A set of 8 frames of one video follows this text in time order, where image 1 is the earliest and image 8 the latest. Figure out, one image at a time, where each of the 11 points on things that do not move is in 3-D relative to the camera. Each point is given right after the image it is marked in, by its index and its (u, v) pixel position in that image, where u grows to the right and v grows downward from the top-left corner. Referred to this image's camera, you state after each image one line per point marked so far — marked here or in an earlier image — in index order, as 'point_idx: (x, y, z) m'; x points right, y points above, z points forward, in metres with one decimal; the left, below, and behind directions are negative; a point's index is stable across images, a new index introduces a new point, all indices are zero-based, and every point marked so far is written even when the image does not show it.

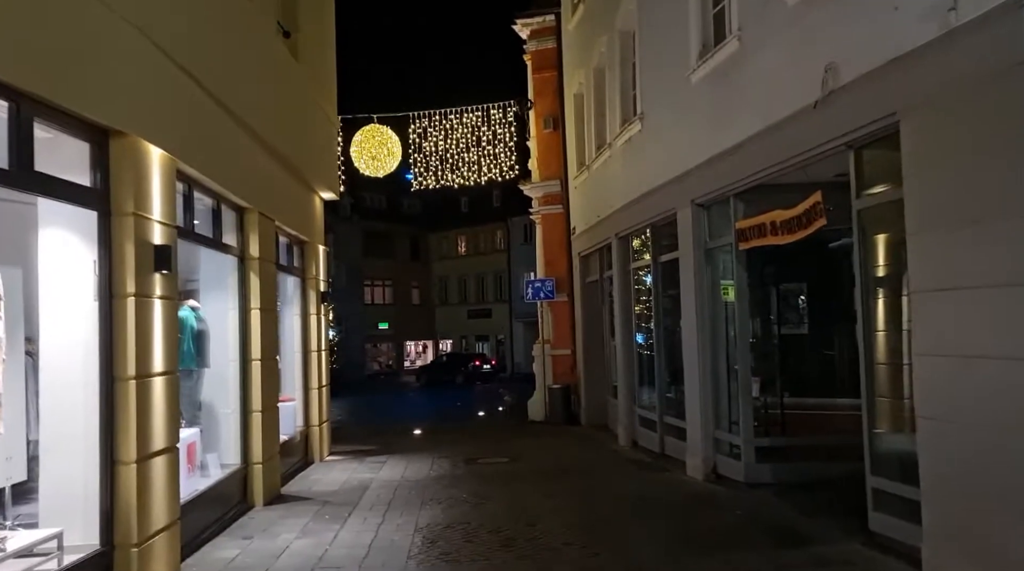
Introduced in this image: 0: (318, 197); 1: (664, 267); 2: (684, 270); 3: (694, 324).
0: (-3.0, +1.4, +13.2) m
1: (+2.1, +0.3, +11.9) m
2: (+2.1, +0.2, +10.3) m
3: (+2.1, -0.4, +10.0) m
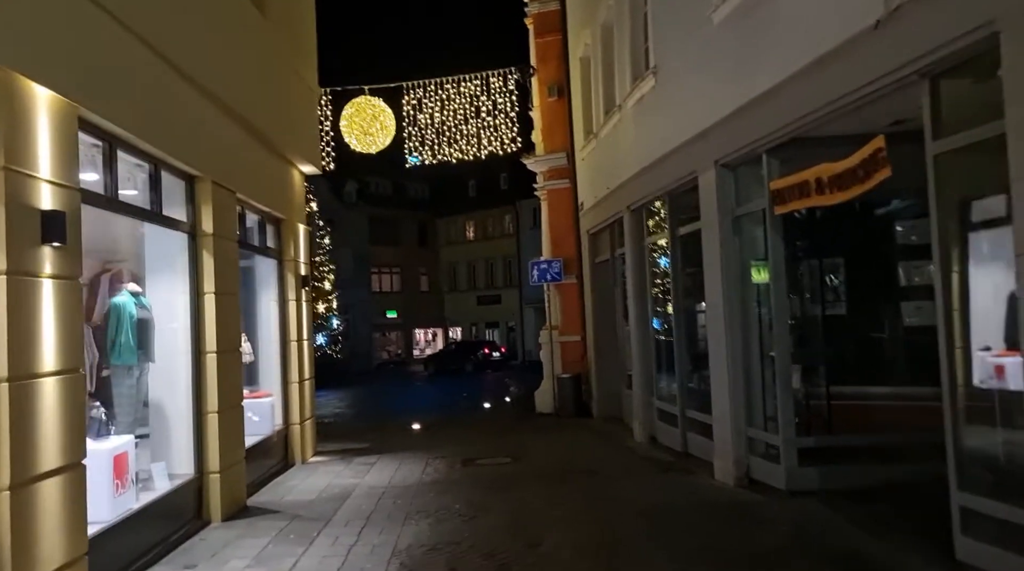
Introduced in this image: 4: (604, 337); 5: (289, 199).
0: (-3.0, +1.6, +12.0) m
1: (+2.1, +0.6, +10.5) m
2: (+2.1, +0.5, +9.0) m
3: (+2.1, -0.2, +8.7) m
4: (+1.6, -0.9, +15.3) m
5: (-3.0, +1.2, +11.5) m
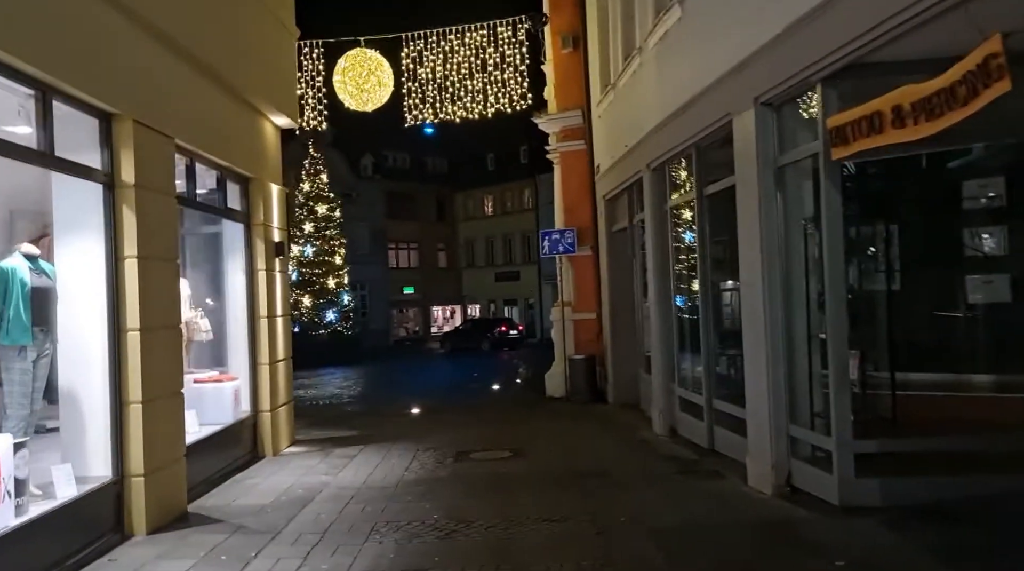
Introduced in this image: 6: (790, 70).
0: (-3.0, +2.0, +10.5) m
1: (+2.1, +0.9, +9.0) m
2: (+2.0, +0.7, +7.4) m
3: (+2.1, +0.1, +7.1) m
4: (+1.7, -0.5, +13.7) m
5: (-3.0, +1.6, +10.1) m
6: (+2.1, +1.6, +6.4) m
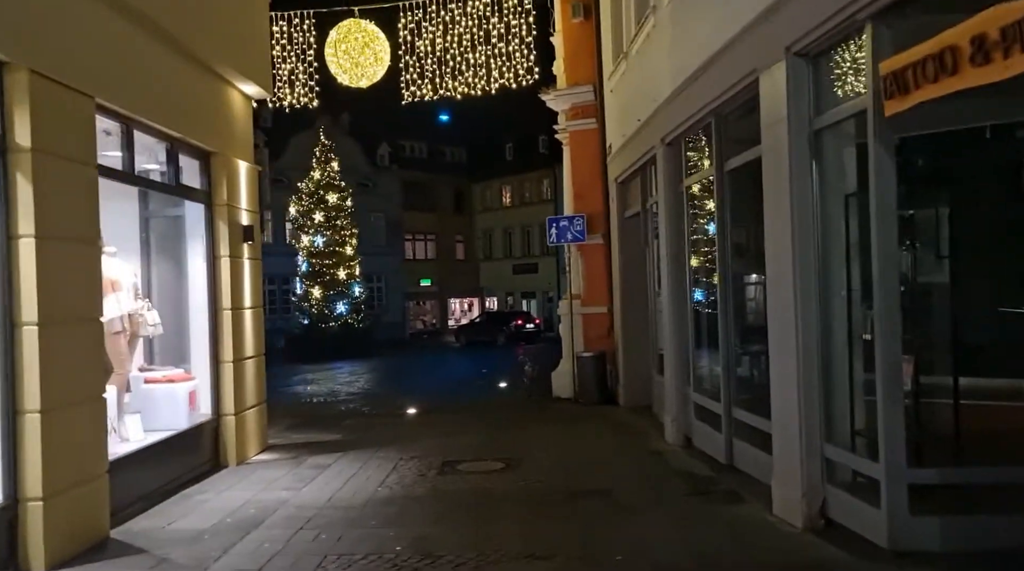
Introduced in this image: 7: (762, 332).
0: (-3.0, +2.1, +9.4) m
1: (+2.0, +1.0, +7.8) m
2: (+1.9, +0.8, +6.2) m
3: (+1.9, +0.2, +5.9) m
4: (+1.8, -0.3, +12.5) m
5: (-3.0, +1.7, +9.0) m
6: (+1.9, +1.7, +5.1) m
7: (+2.1, -0.4, +7.3) m
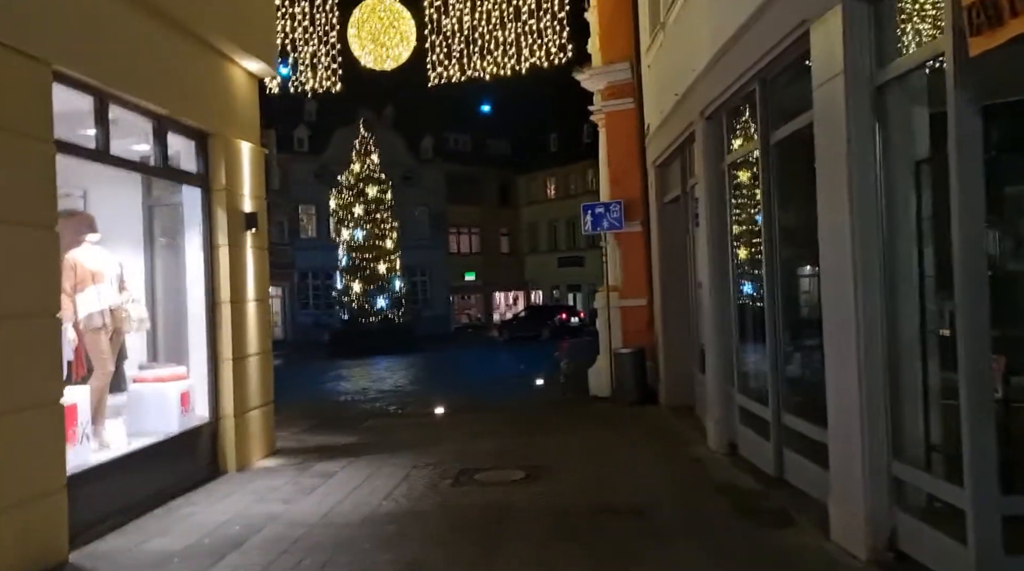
0: (-2.8, +2.2, +8.7) m
1: (+2.2, +1.1, +6.8) m
2: (+1.9, +0.9, +5.2) m
3: (+2.0, +0.2, +5.0) m
4: (+2.2, -0.2, +11.6) m
5: (-2.8, +1.8, +8.3) m
6: (+1.9, +1.7, +4.2) m
7: (+2.3, -0.3, +6.3) m
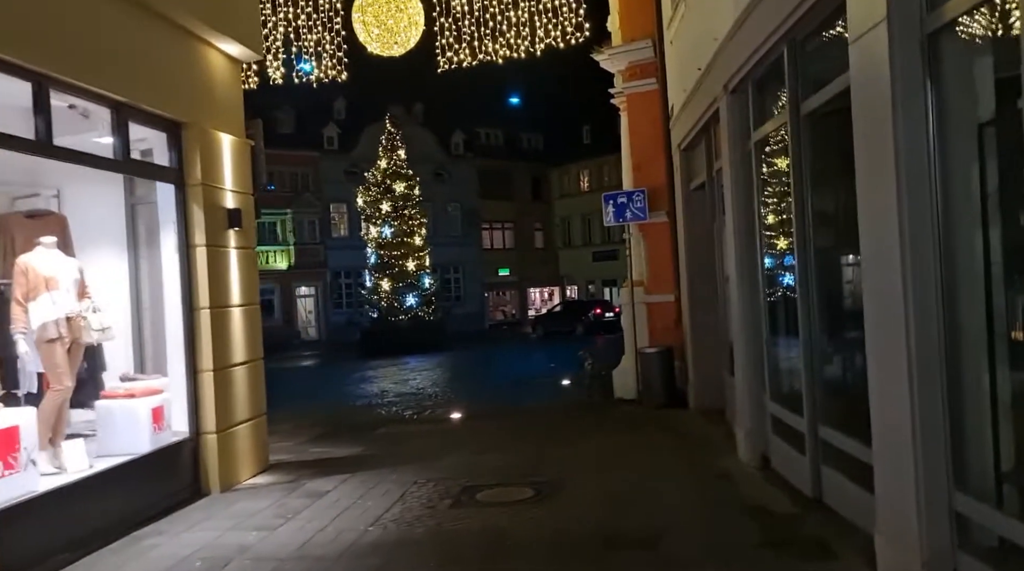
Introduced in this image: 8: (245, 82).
0: (-2.8, +2.2, +8.1) m
1: (+2.1, +1.1, +5.9) m
2: (+1.8, +0.9, +4.4) m
3: (+1.8, +0.3, +4.1) m
4: (+2.4, -0.1, +10.7) m
5: (-2.8, +1.7, +7.6) m
6: (+1.7, +1.8, +3.3) m
7: (+2.2, -0.3, +5.4) m
8: (-4.0, +3.1, +12.9) m
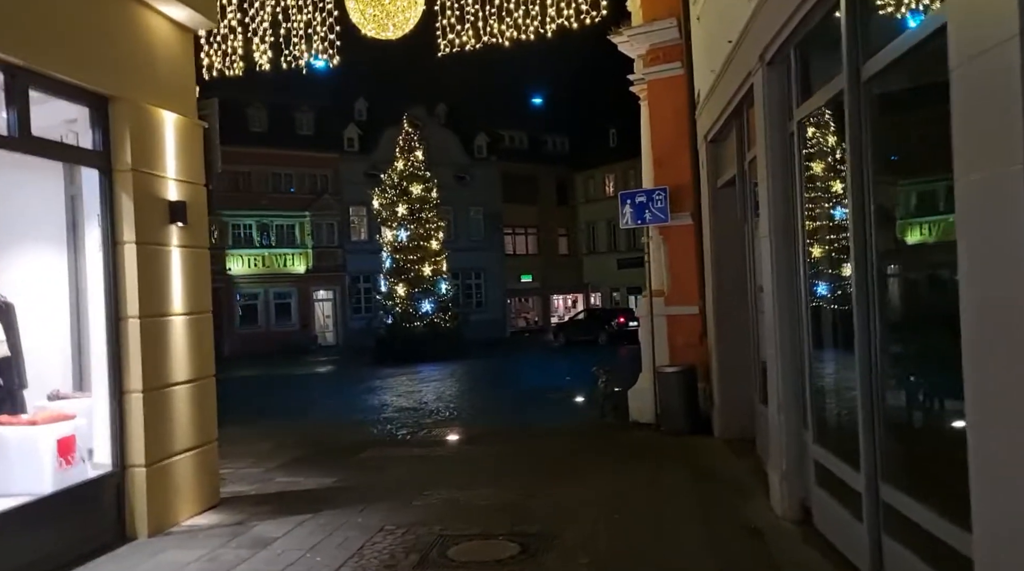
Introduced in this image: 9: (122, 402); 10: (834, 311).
0: (-2.8, +2.1, +6.9) m
1: (+2.0, +1.0, +4.6) m
2: (+1.6, +0.9, +3.0) m
3: (+1.6, +0.2, +2.8) m
4: (+2.4, -0.3, +9.4) m
5: (-2.9, +1.7, +6.5) m
6: (+1.5, +1.7, +2.0) m
7: (+2.1, -0.3, +4.1) m
8: (-3.9, +3.0, +11.8) m
9: (-2.9, -0.9, +6.3) m
10: (+2.1, -0.2, +5.5) m
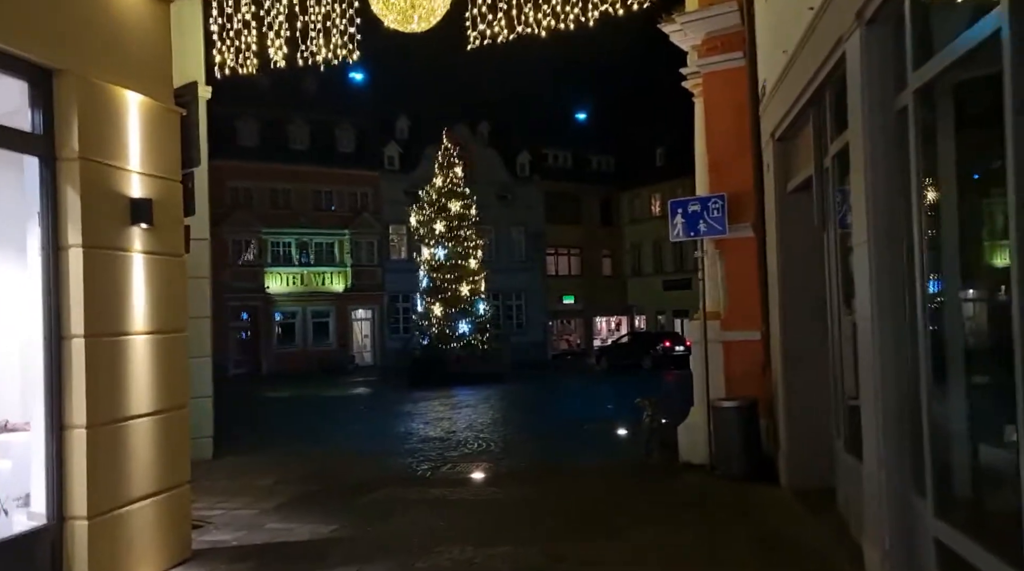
0: (-2.6, +2.0, +5.8) m
1: (+2.1, +0.9, +3.3) m
2: (+1.6, +0.8, +1.7) m
3: (+1.6, +0.2, +1.5) m
4: (+2.7, -0.5, +8.0) m
5: (-2.7, +1.6, +5.4) m
6: (+1.5, +1.7, +0.7) m
7: (+2.1, -0.4, +2.8) m
8: (-3.4, +2.8, +10.8) m
9: (-2.7, -0.9, +5.2) m
10: (+2.2, -0.3, +4.2) m
